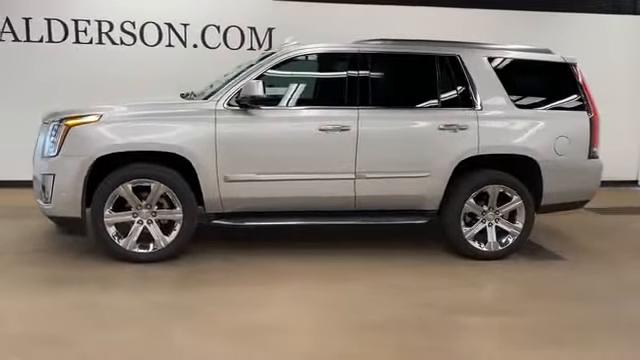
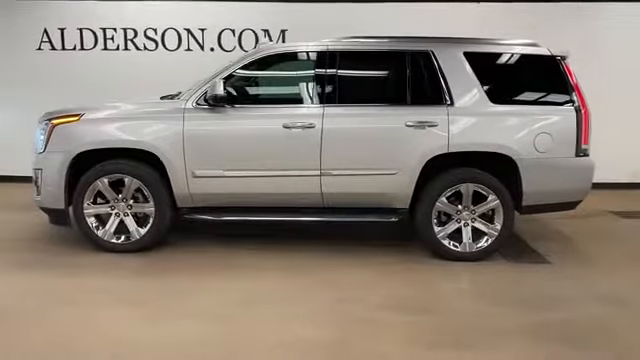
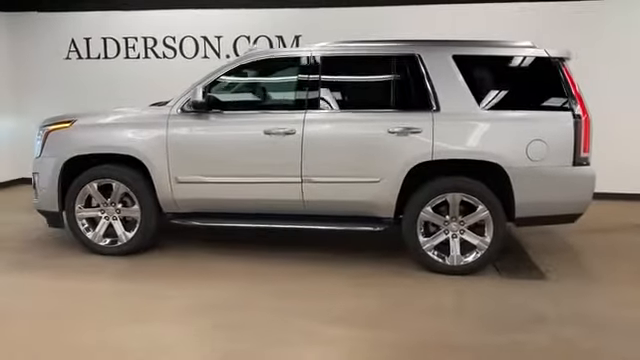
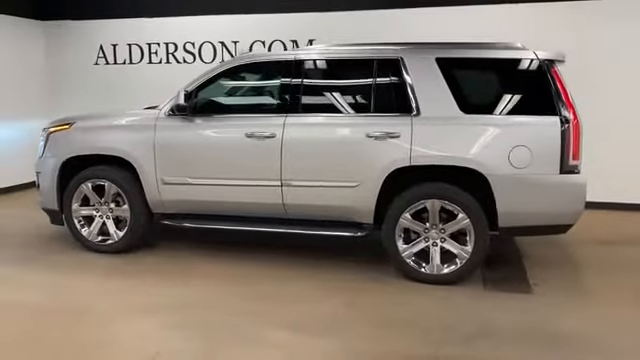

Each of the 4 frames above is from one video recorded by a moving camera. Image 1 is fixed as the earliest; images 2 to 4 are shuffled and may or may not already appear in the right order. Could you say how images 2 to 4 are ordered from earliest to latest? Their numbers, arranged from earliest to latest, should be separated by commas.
2, 3, 4
